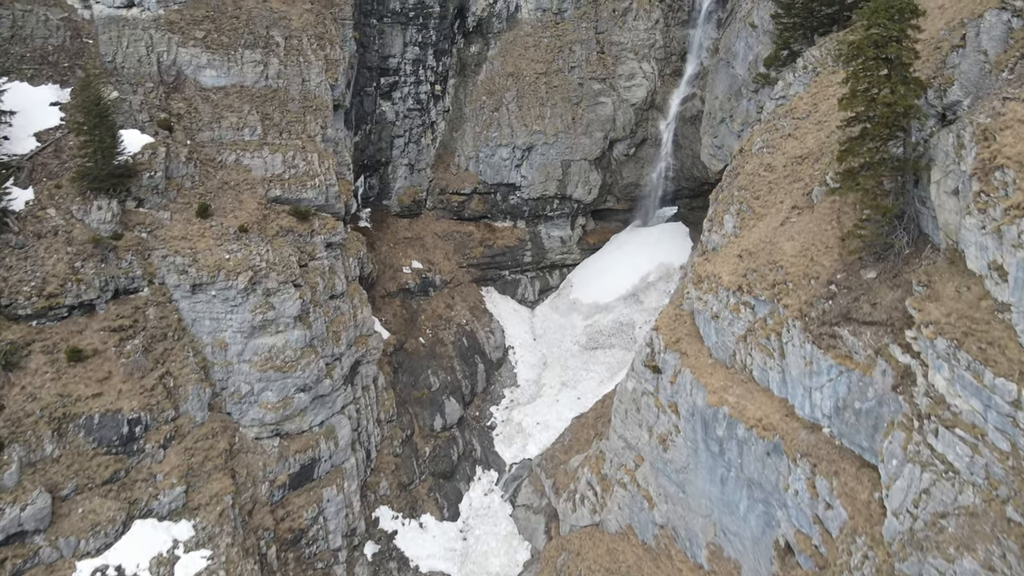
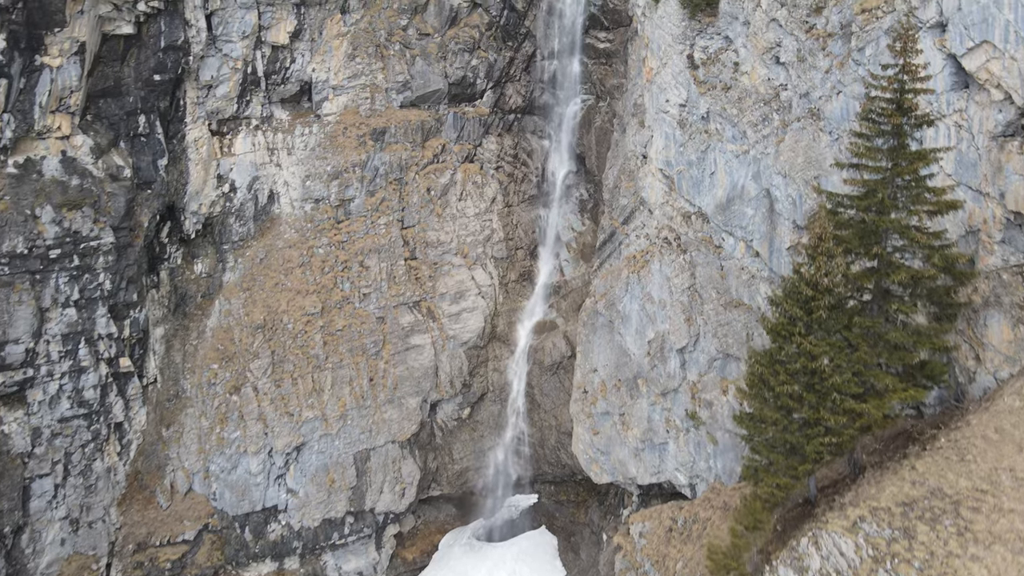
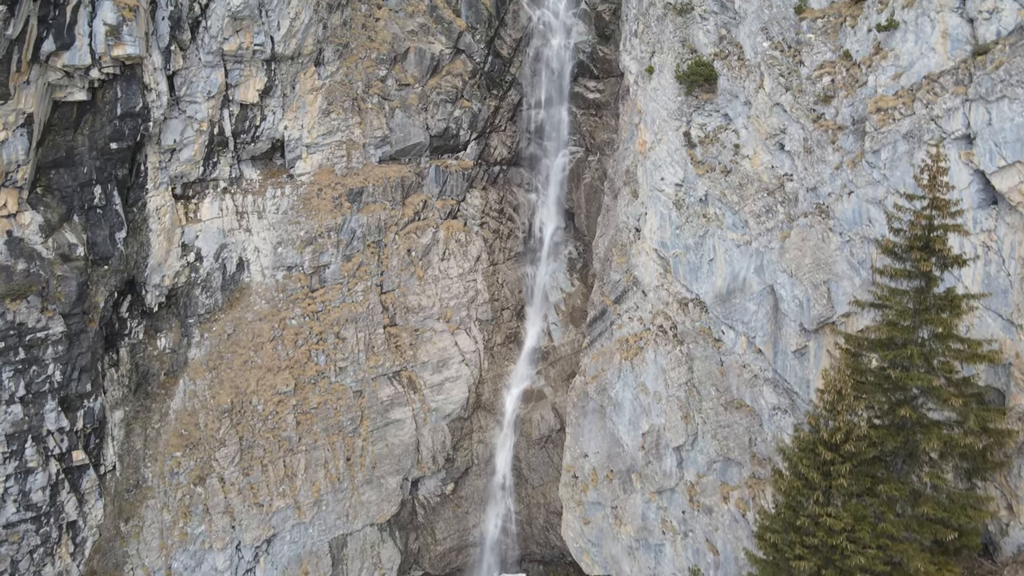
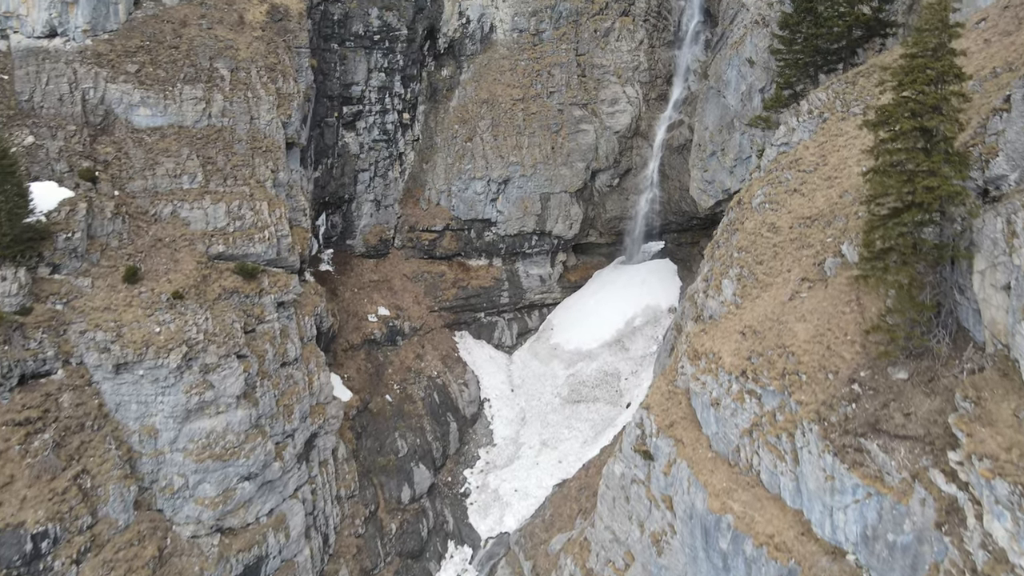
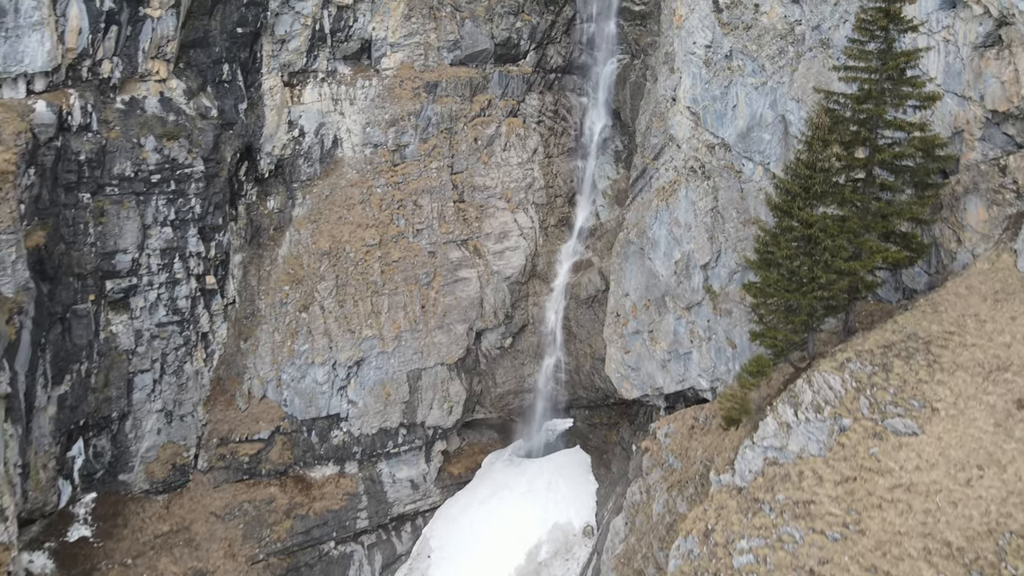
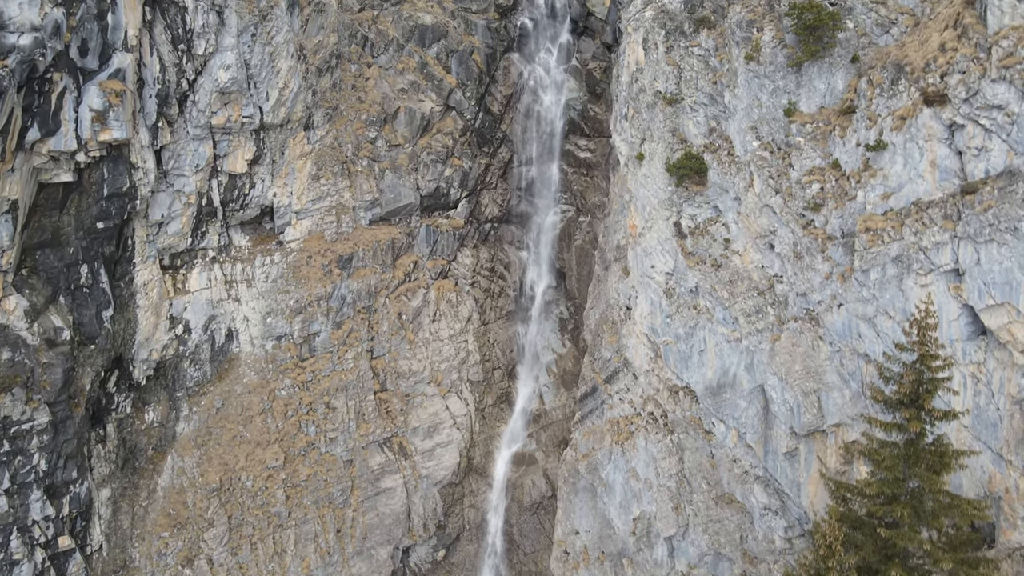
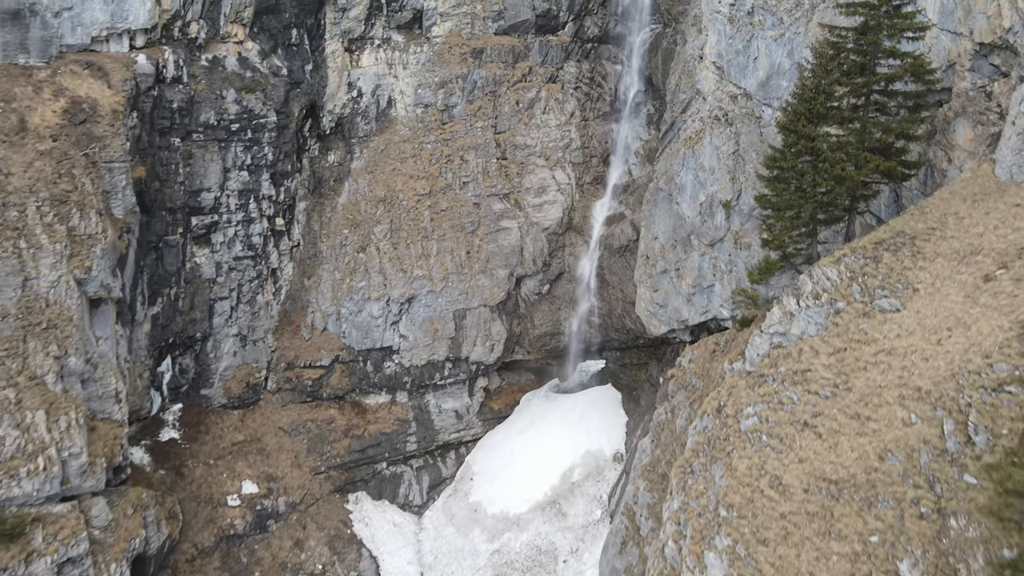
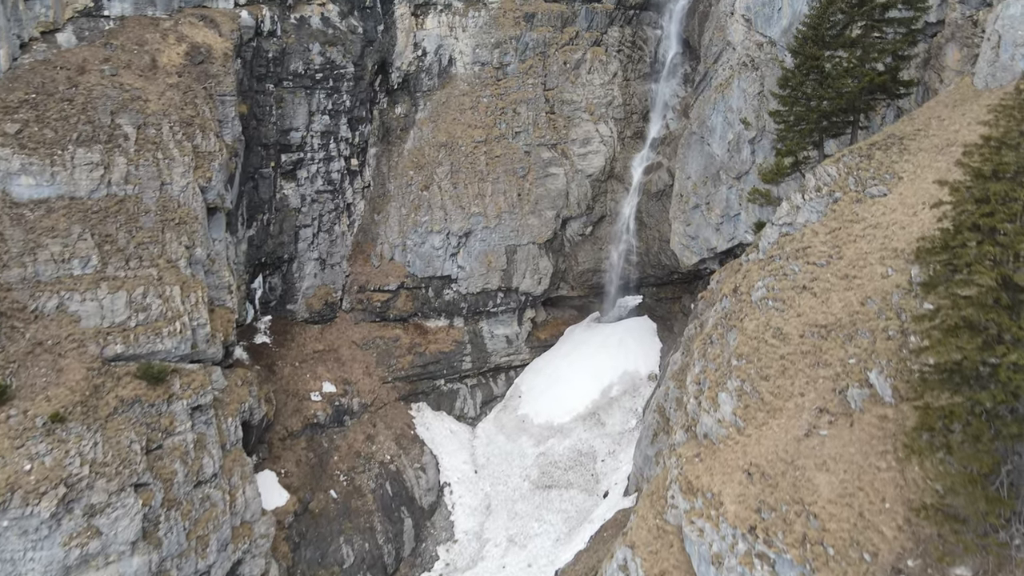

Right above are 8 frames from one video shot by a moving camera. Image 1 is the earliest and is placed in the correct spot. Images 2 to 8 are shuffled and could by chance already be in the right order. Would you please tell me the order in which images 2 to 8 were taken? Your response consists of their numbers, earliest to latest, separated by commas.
4, 8, 7, 5, 2, 3, 6
